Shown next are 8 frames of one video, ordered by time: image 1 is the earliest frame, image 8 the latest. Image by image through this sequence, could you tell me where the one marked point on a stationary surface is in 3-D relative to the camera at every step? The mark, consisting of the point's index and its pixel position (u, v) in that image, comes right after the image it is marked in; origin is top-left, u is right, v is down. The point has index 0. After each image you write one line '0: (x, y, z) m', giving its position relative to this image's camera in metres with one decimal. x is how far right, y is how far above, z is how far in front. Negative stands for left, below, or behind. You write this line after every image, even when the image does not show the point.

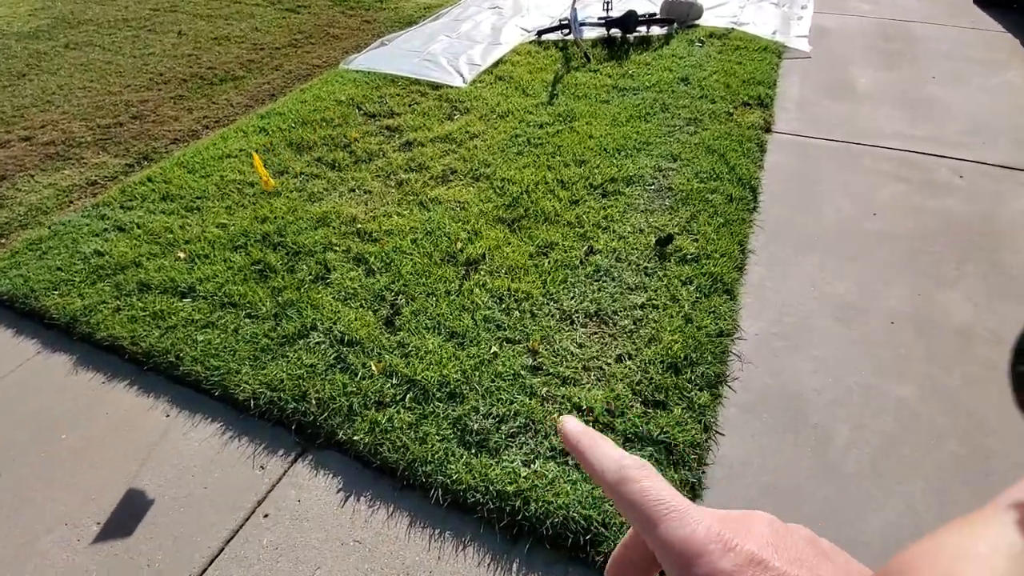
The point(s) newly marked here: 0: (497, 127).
0: (-0.1, +1.0, +3.1) m
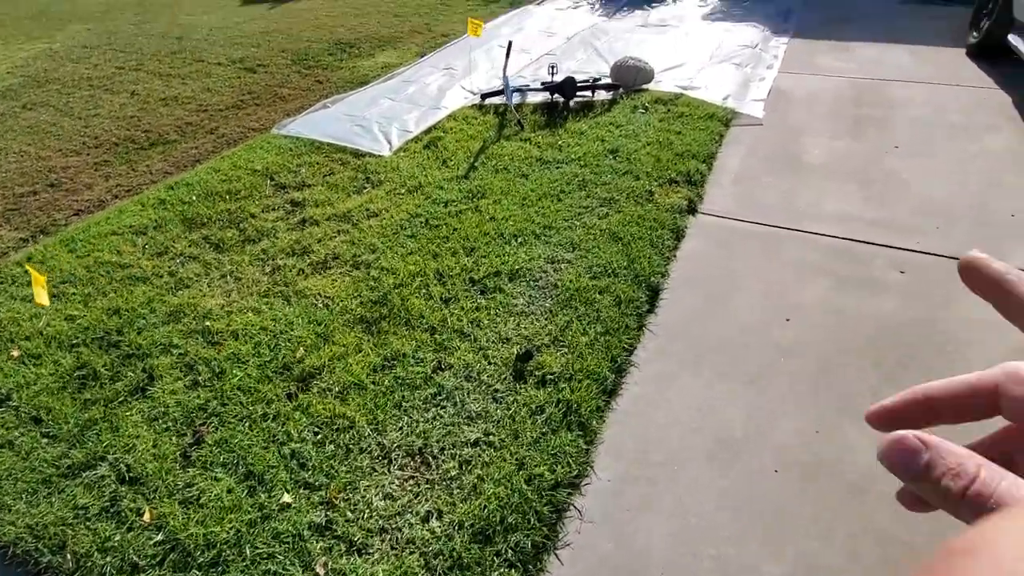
0: (-0.6, +0.5, +2.9) m
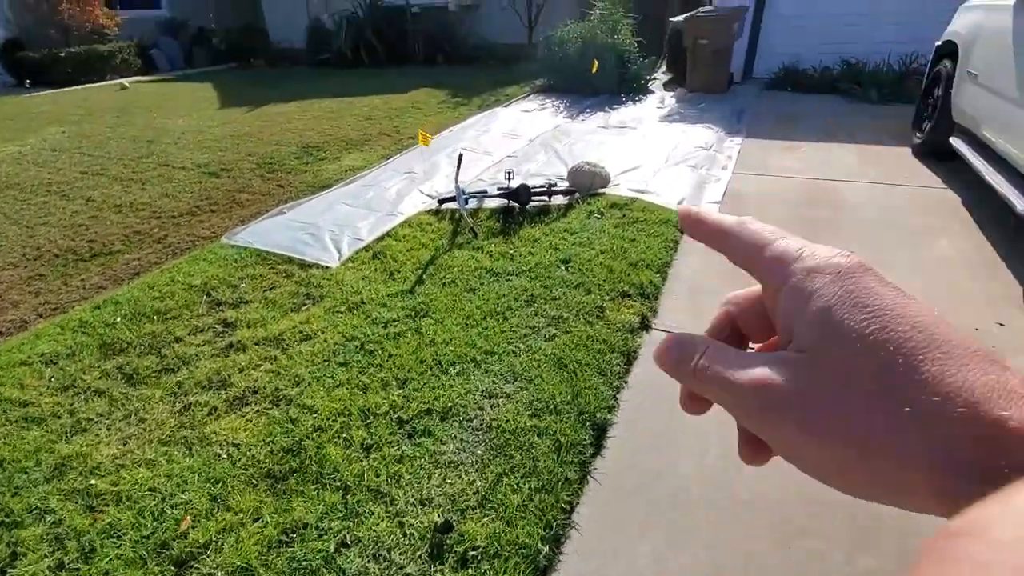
0: (-0.9, -0.2, +2.7) m
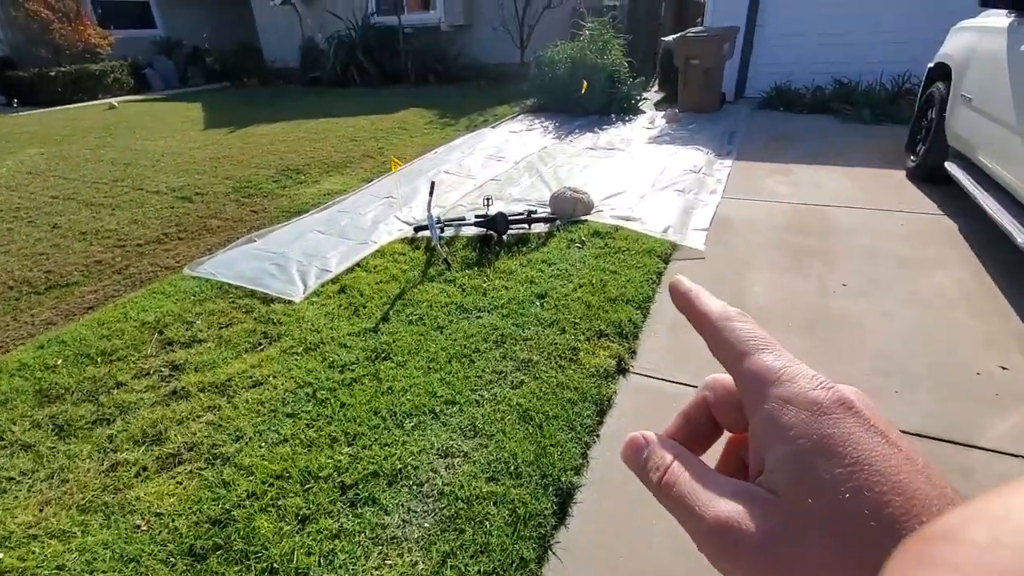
0: (-1.1, -0.4, +2.5) m
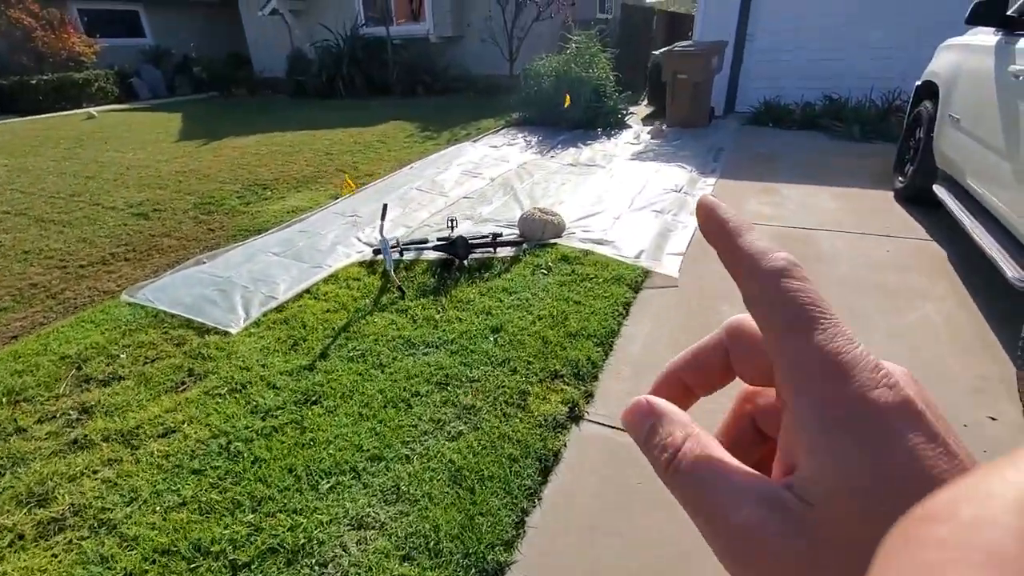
0: (-1.4, -0.6, +2.3) m
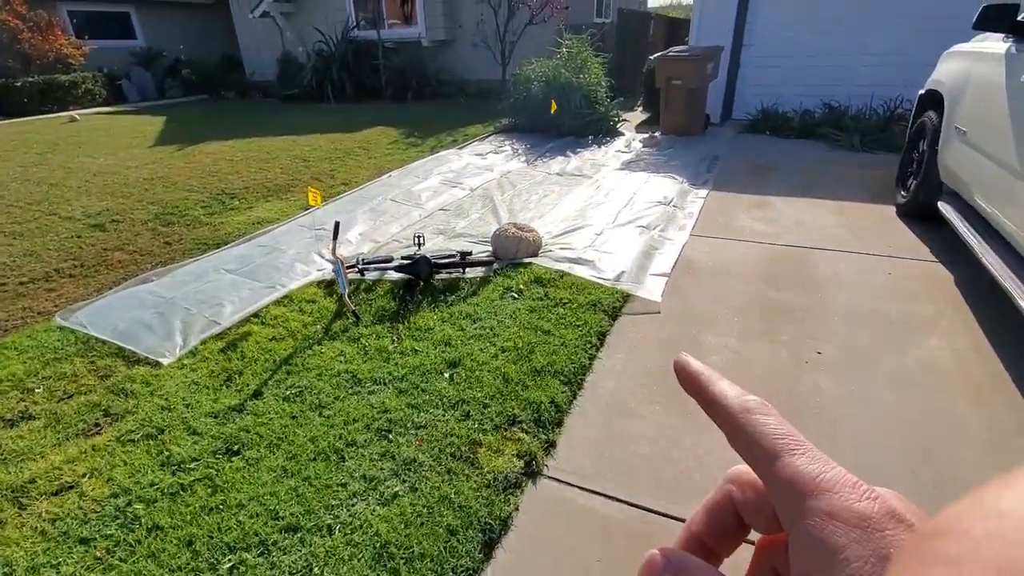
0: (-1.6, -0.7, +2.0) m
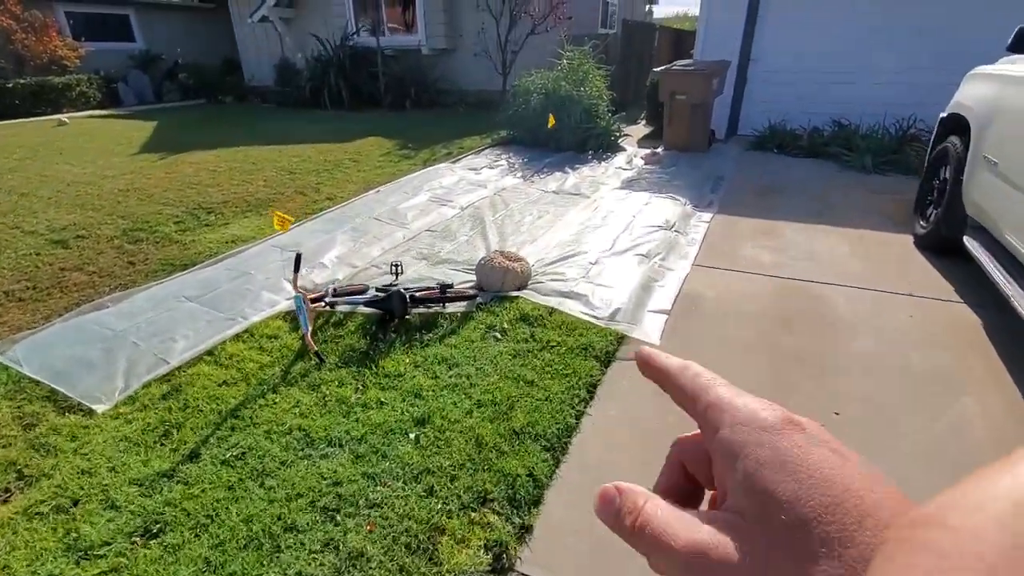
0: (-1.7, -0.9, +1.7) m
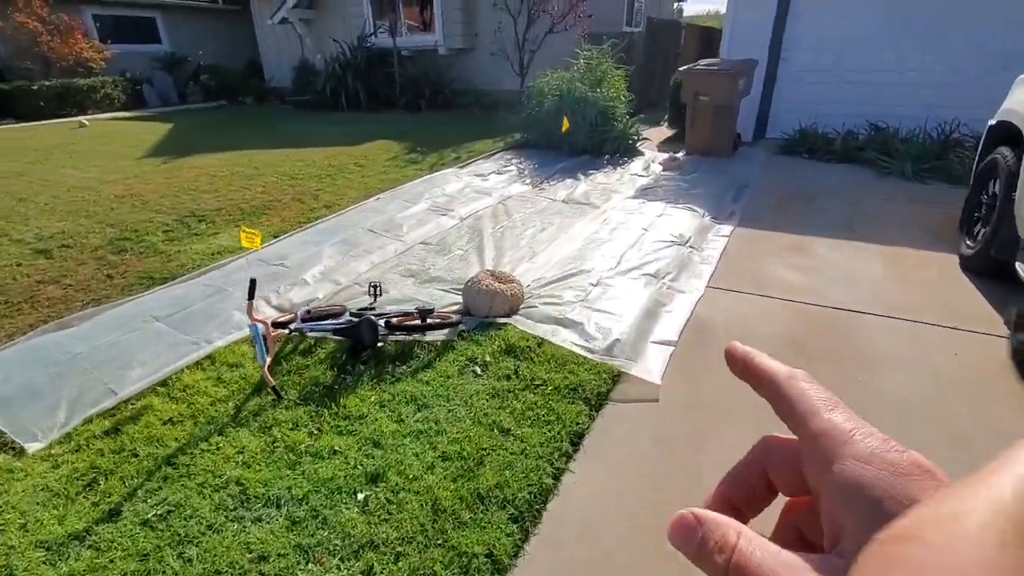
0: (-1.8, -1.0, +1.5) m
